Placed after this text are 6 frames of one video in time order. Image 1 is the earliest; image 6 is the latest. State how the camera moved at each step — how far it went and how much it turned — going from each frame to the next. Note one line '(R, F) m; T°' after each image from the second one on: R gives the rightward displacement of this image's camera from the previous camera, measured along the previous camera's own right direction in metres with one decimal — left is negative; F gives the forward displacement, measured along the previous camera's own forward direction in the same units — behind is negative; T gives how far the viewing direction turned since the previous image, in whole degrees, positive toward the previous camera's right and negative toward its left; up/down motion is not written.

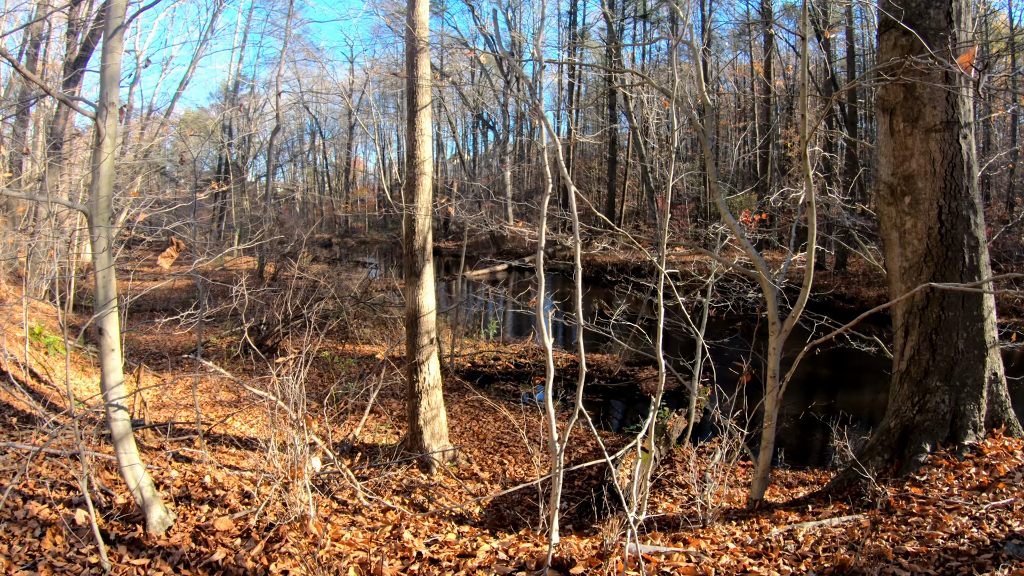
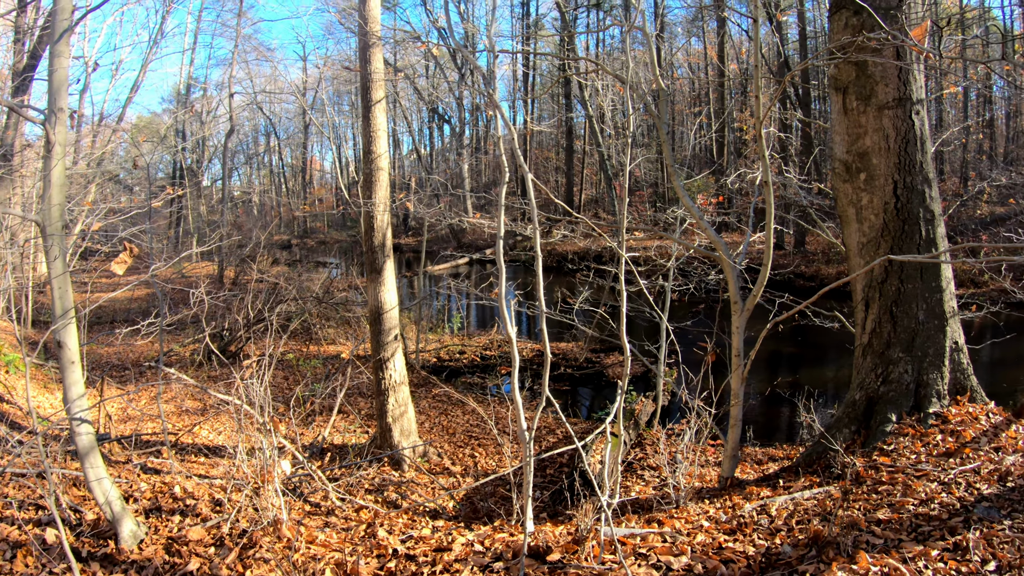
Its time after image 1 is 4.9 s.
(+0.1, 0.0) m; +2°
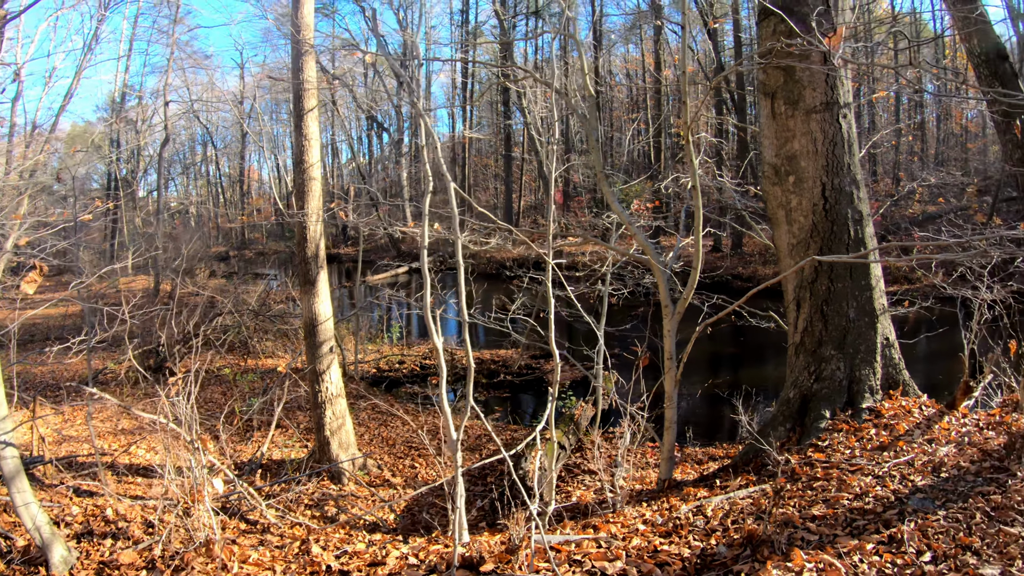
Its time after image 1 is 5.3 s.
(+0.3, 0.0) m; +3°
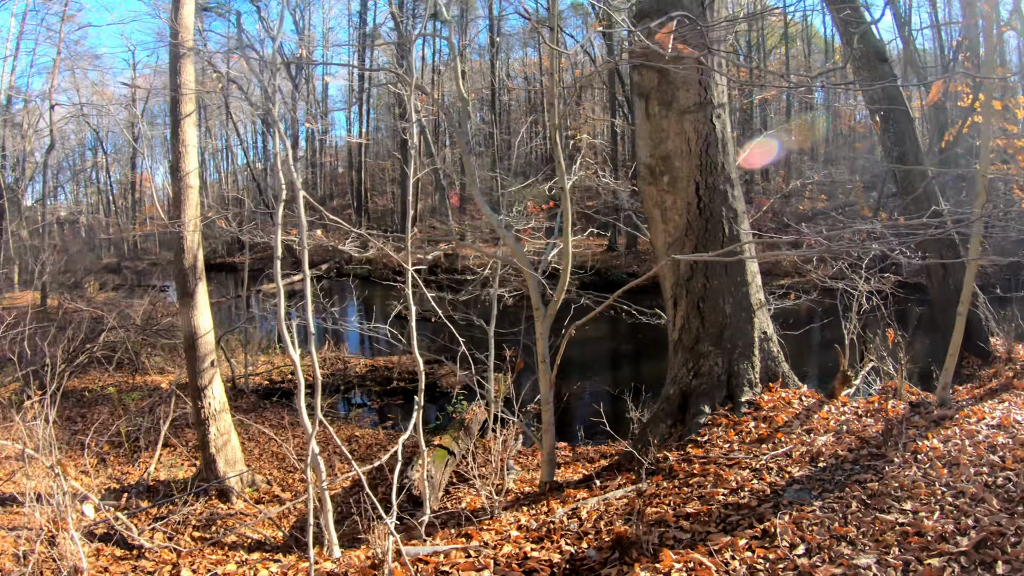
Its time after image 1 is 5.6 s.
(+0.9, 0.0) m; +1°
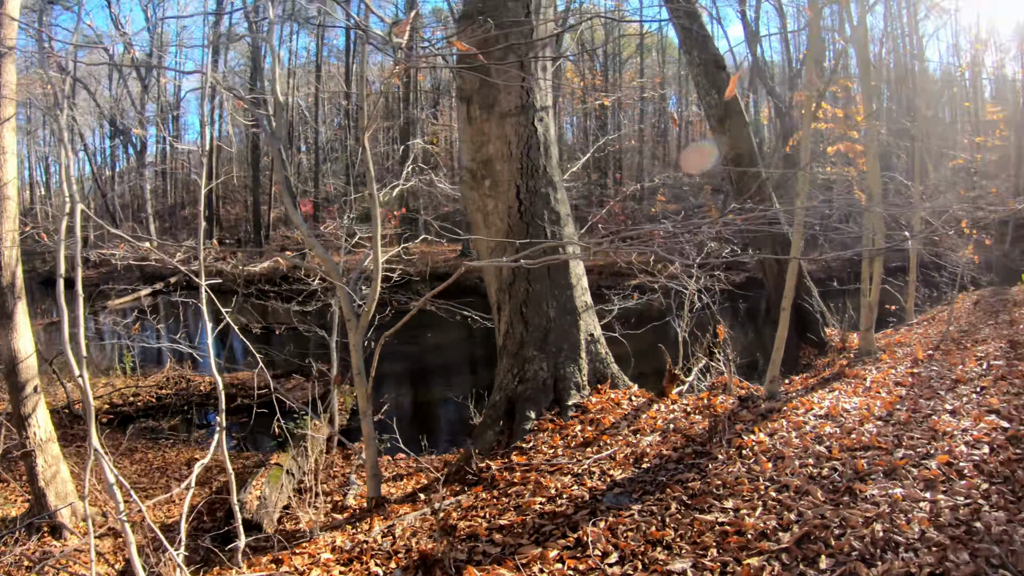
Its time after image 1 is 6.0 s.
(+1.7, +0.1) m; -2°
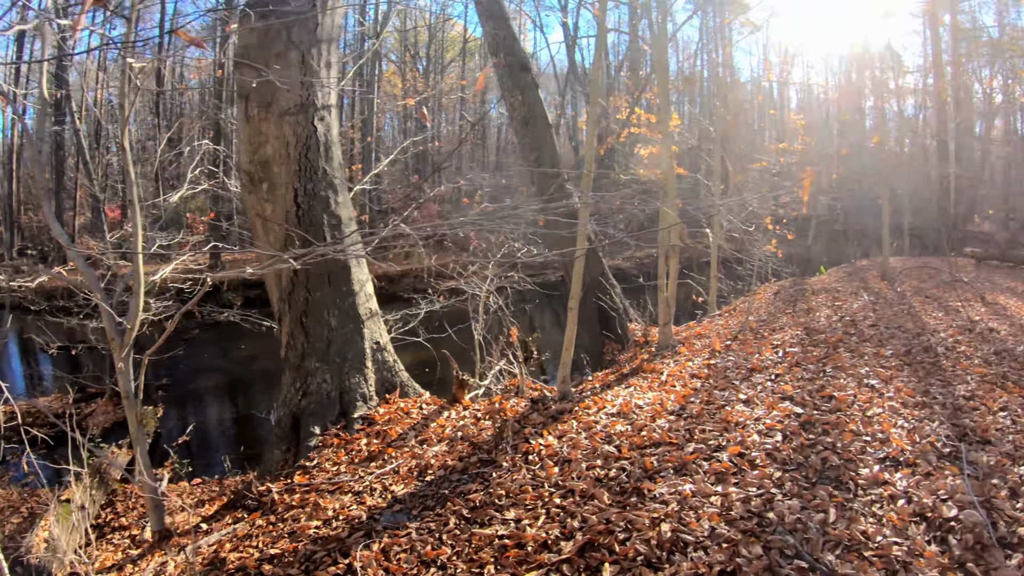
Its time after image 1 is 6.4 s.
(+1.8, +0.3) m; +1°
